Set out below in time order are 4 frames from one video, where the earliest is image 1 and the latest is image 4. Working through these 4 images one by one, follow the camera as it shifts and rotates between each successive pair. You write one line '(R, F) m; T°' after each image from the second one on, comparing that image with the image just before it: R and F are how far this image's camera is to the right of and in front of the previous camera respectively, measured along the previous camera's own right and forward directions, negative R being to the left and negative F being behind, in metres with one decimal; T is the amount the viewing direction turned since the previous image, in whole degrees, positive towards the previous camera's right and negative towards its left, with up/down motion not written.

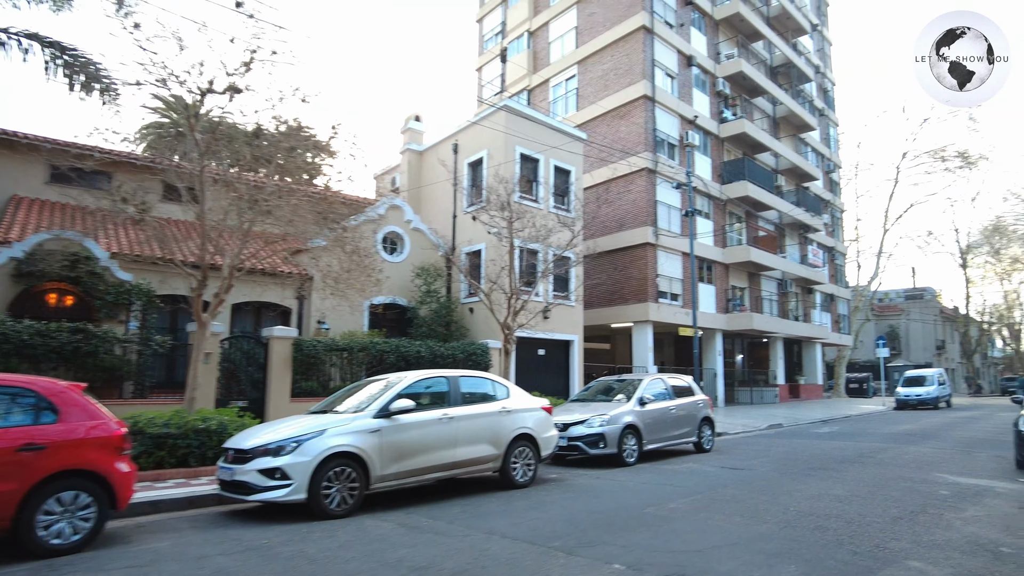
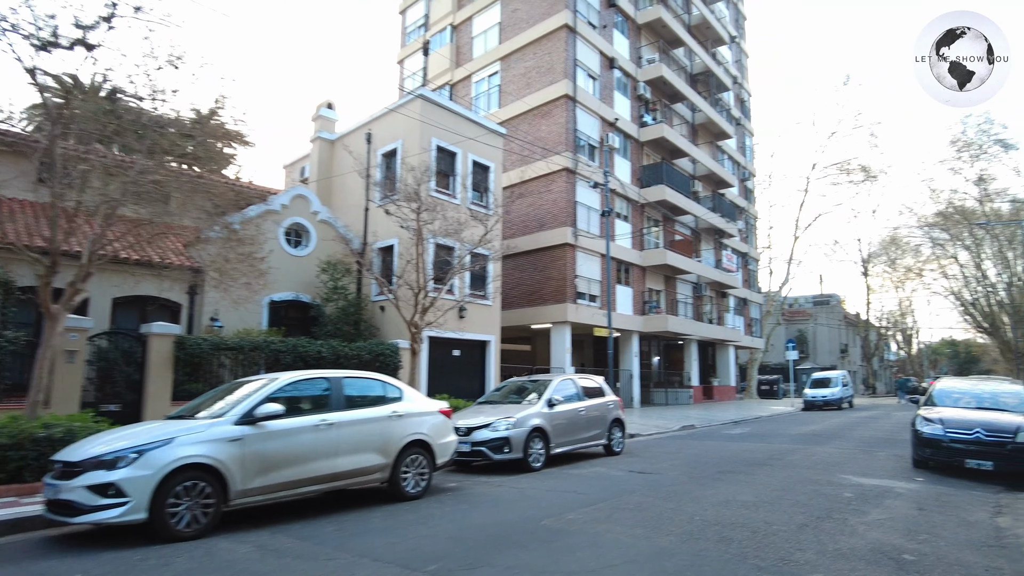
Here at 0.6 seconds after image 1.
(+0.3, +0.6) m; +6°
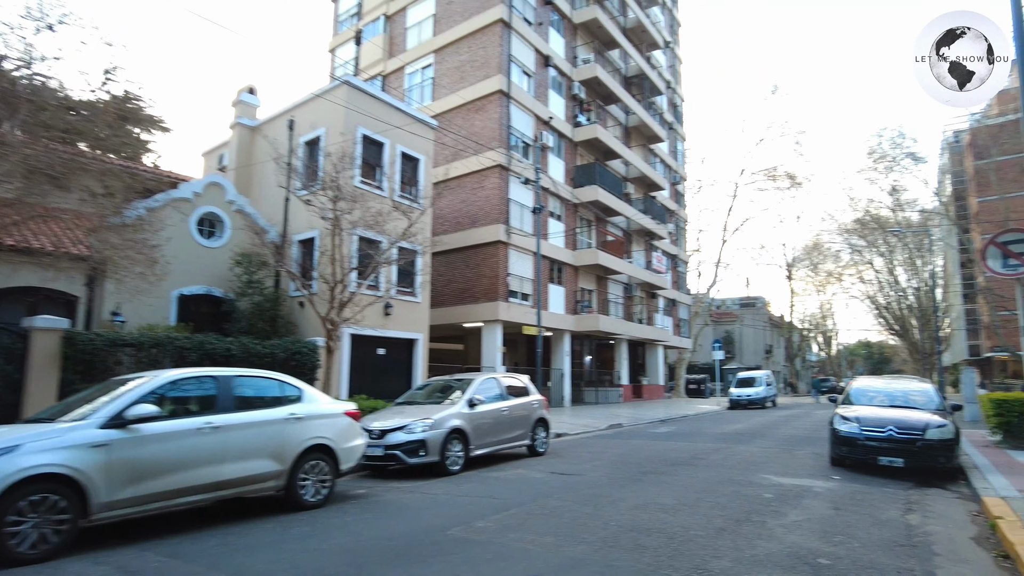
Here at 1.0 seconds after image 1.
(+0.3, +0.4) m; +5°
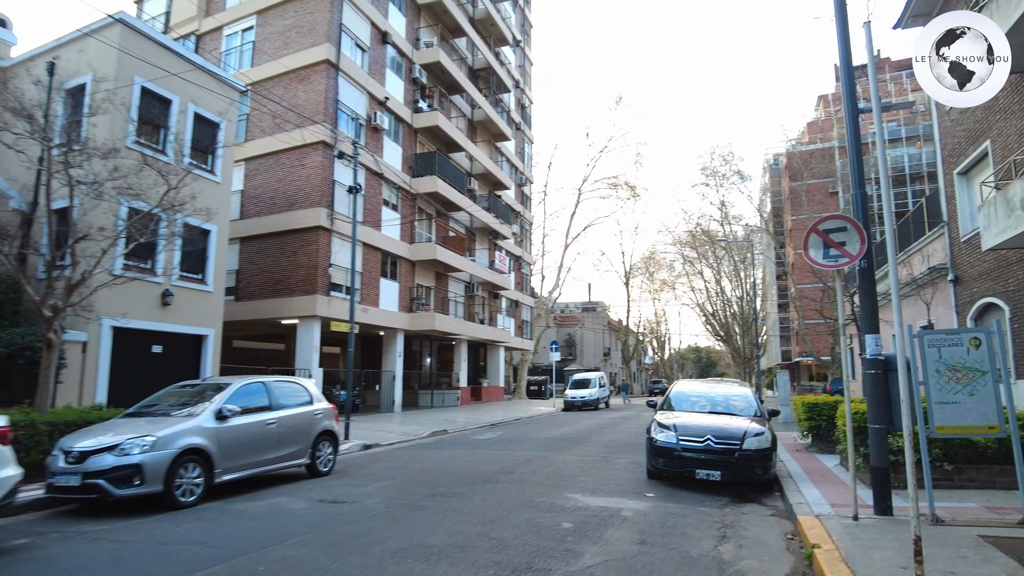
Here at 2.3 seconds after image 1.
(+1.0, +1.5) m; +12°
